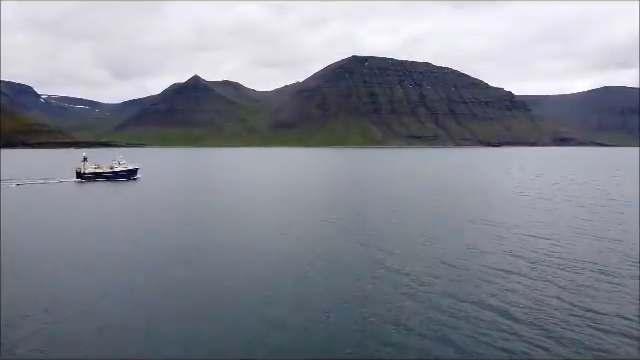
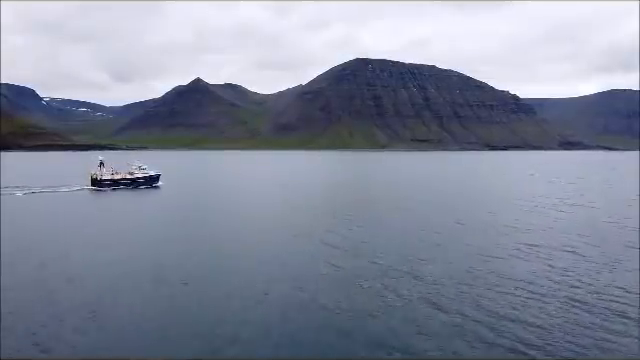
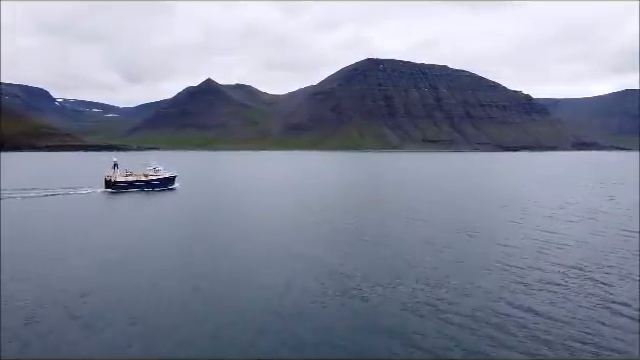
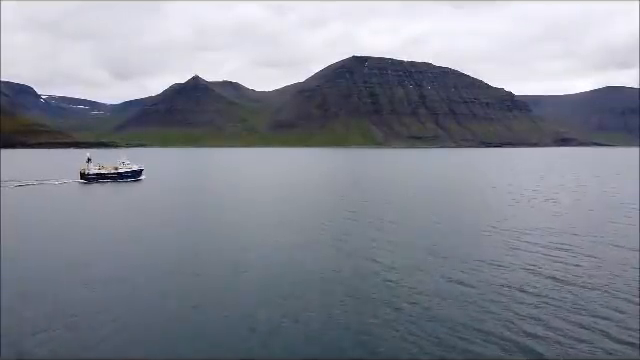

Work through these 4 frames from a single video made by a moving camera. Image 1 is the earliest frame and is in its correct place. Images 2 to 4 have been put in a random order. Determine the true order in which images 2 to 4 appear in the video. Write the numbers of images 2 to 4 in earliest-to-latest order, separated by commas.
4, 2, 3
